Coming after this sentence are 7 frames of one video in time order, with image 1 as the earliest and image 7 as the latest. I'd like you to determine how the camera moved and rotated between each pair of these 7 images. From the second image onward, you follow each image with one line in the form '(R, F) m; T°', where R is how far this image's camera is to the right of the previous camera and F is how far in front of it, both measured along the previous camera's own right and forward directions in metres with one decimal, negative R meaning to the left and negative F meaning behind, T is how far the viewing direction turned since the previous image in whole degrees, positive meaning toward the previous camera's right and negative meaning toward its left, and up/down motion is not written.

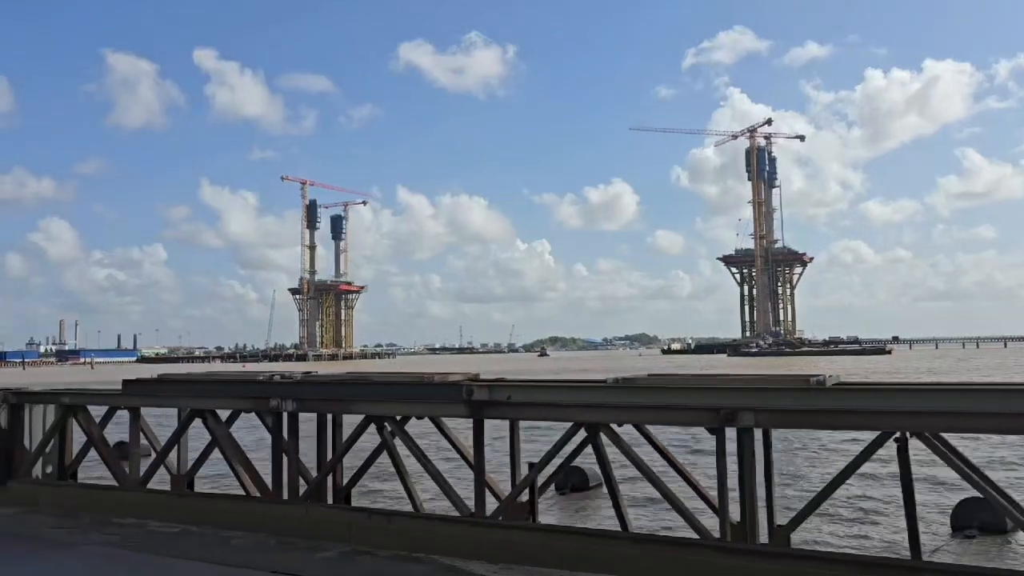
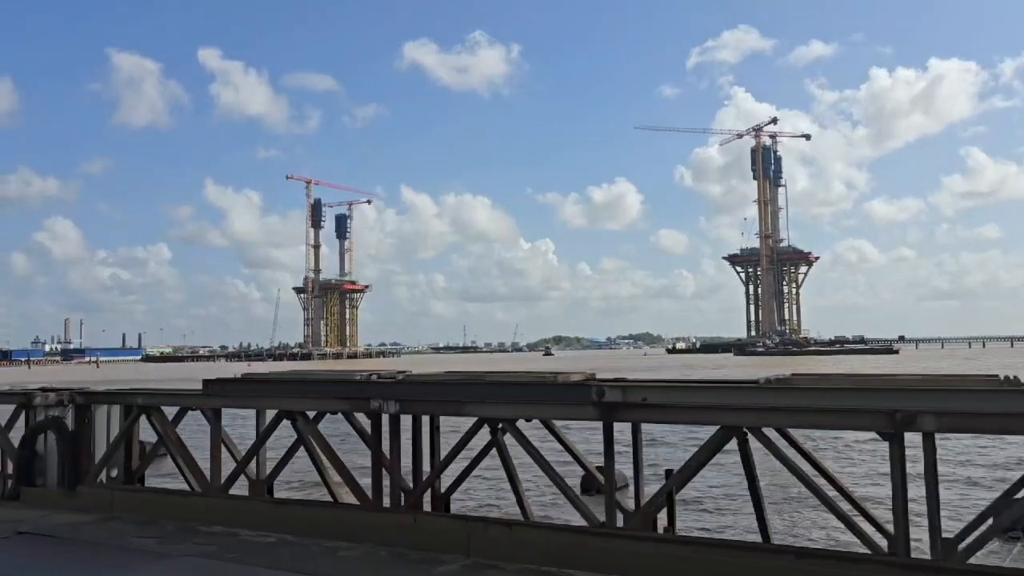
(-1.0, +0.5) m; 0°
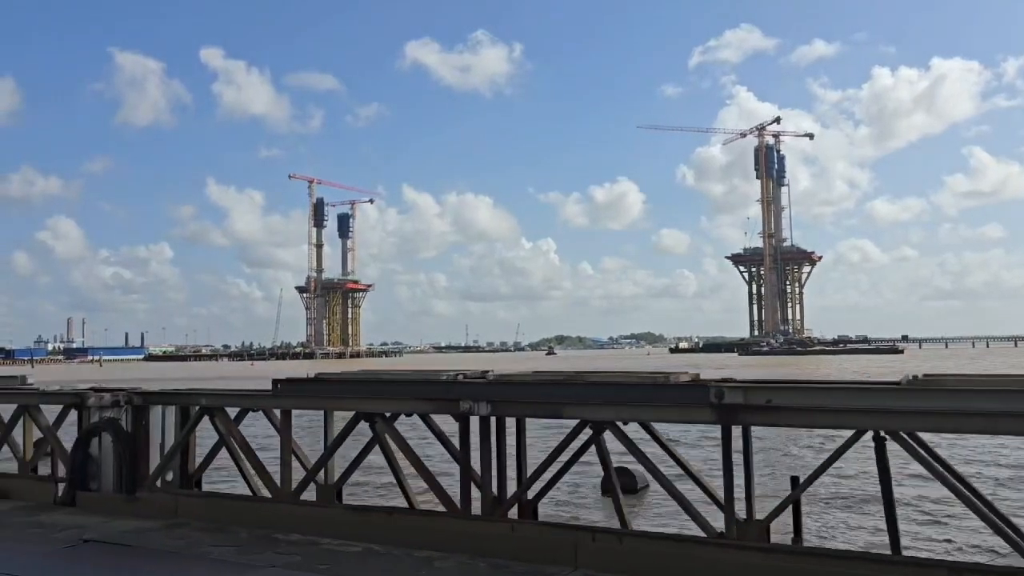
(-0.8, +0.4) m; 0°
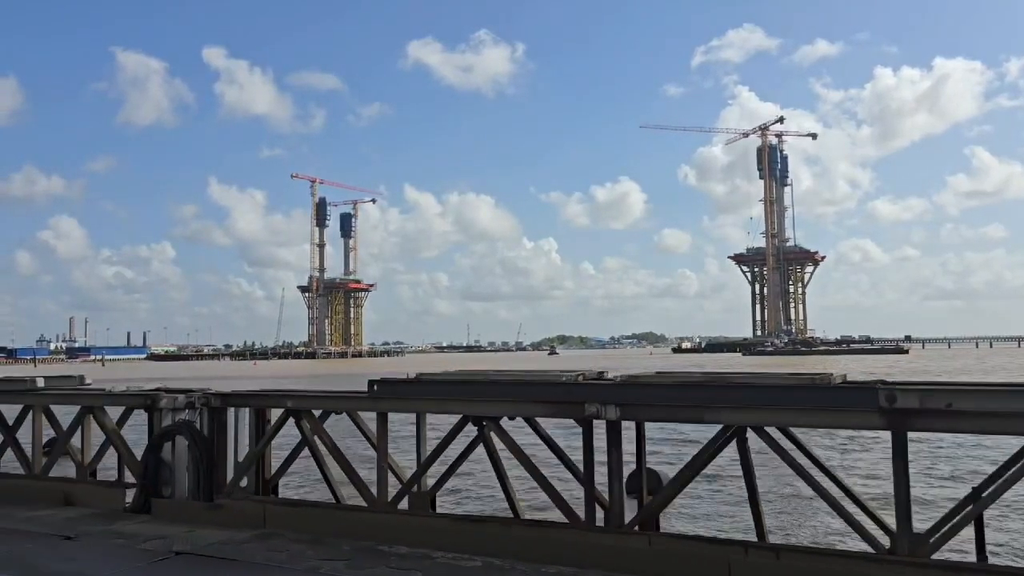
(-1.0, +0.5) m; 0°
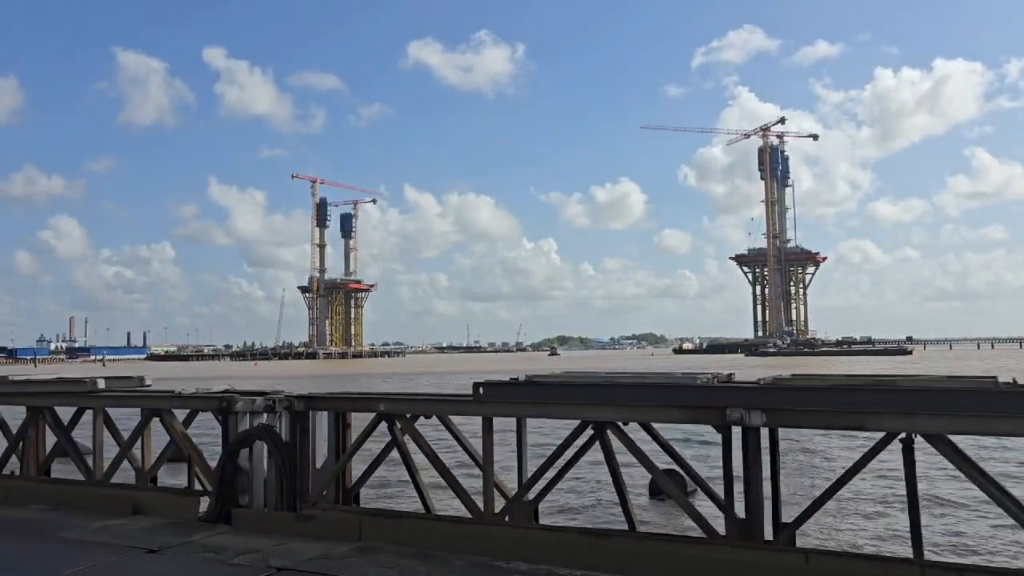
(-1.0, +0.5) m; 0°
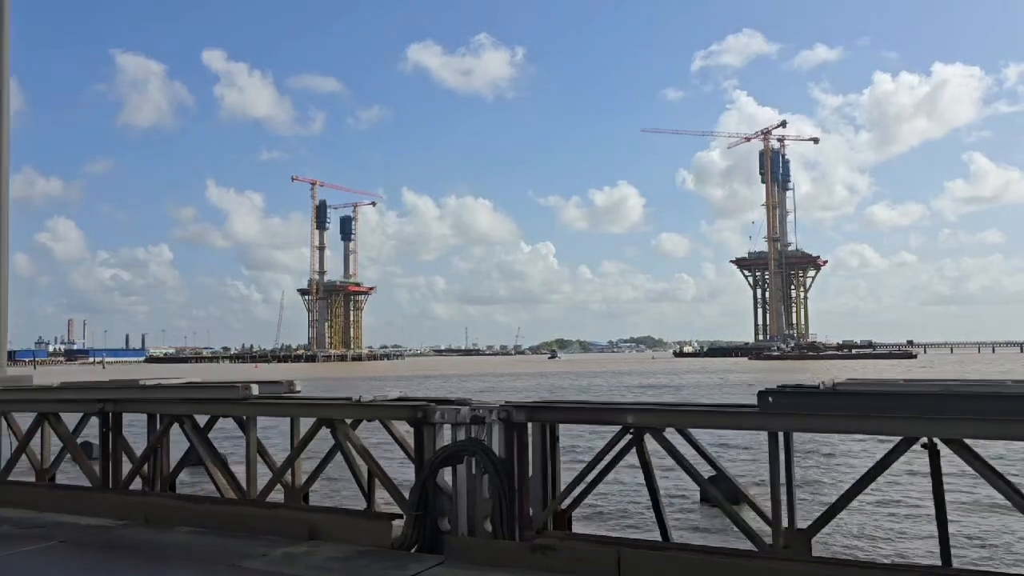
(-2.1, +1.1) m; 0°
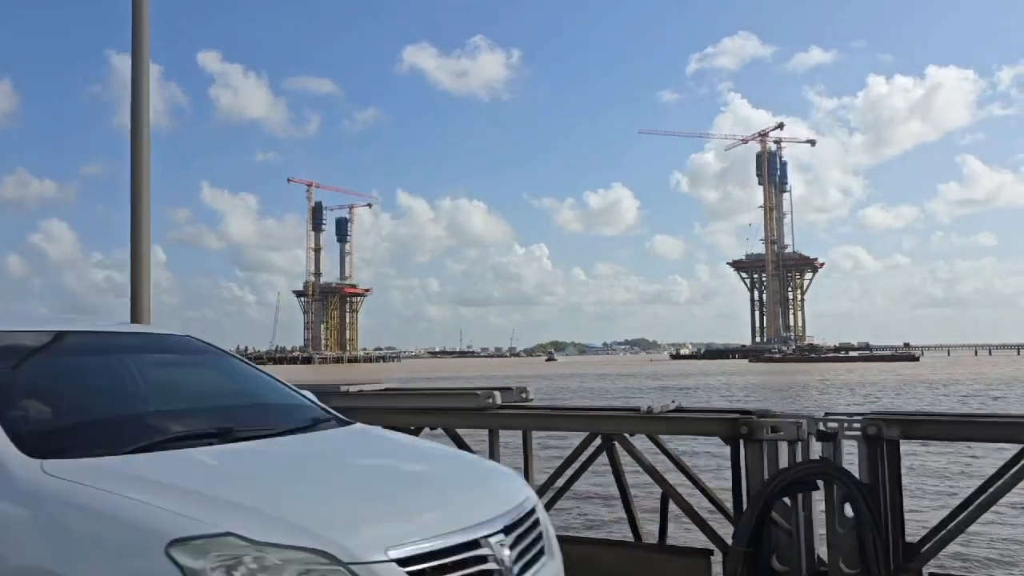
(-2.5, +1.4) m; 0°
